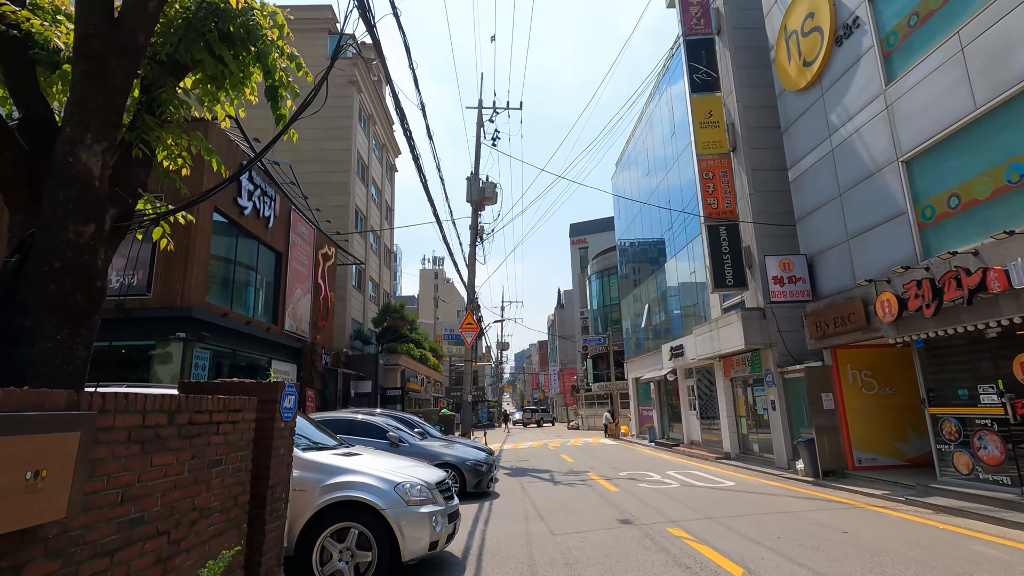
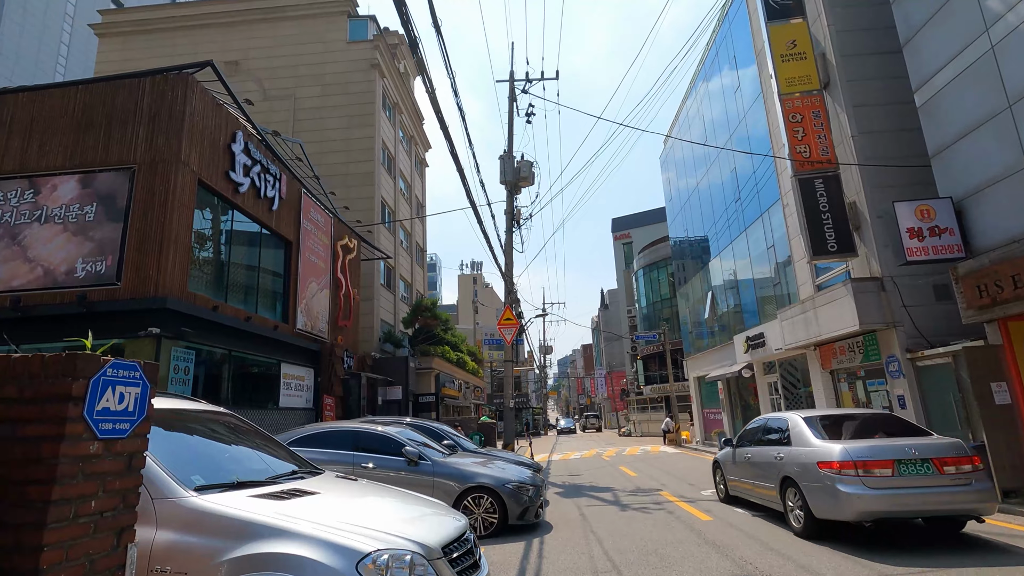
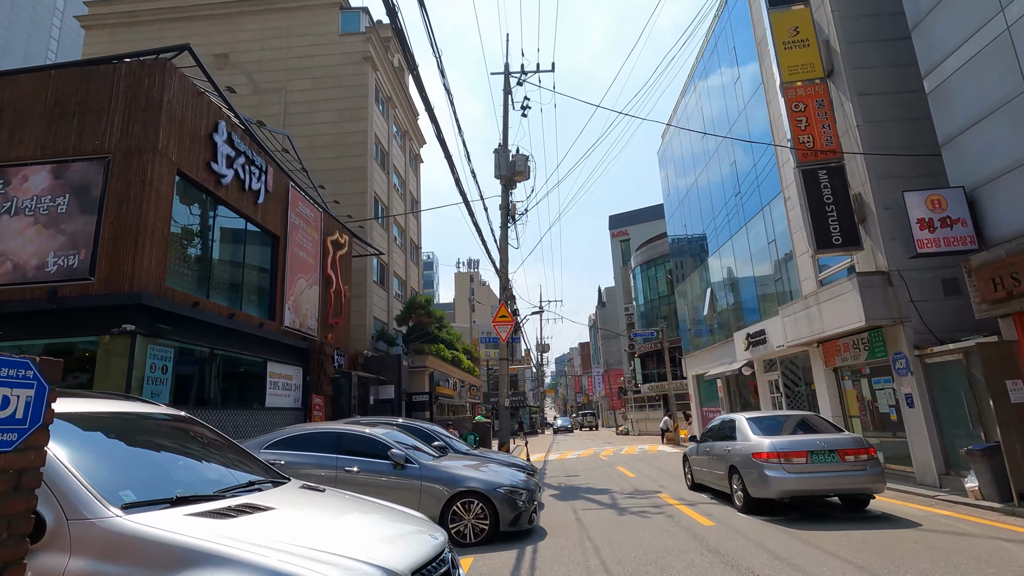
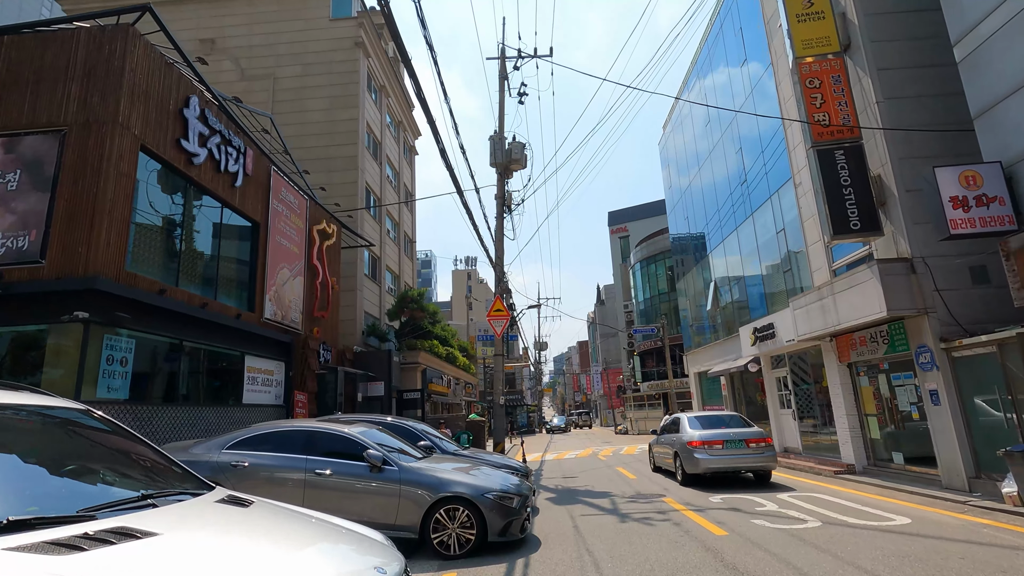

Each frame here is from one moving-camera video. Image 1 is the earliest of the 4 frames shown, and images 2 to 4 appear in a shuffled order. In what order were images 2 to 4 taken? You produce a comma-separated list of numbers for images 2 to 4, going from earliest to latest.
2, 3, 4
